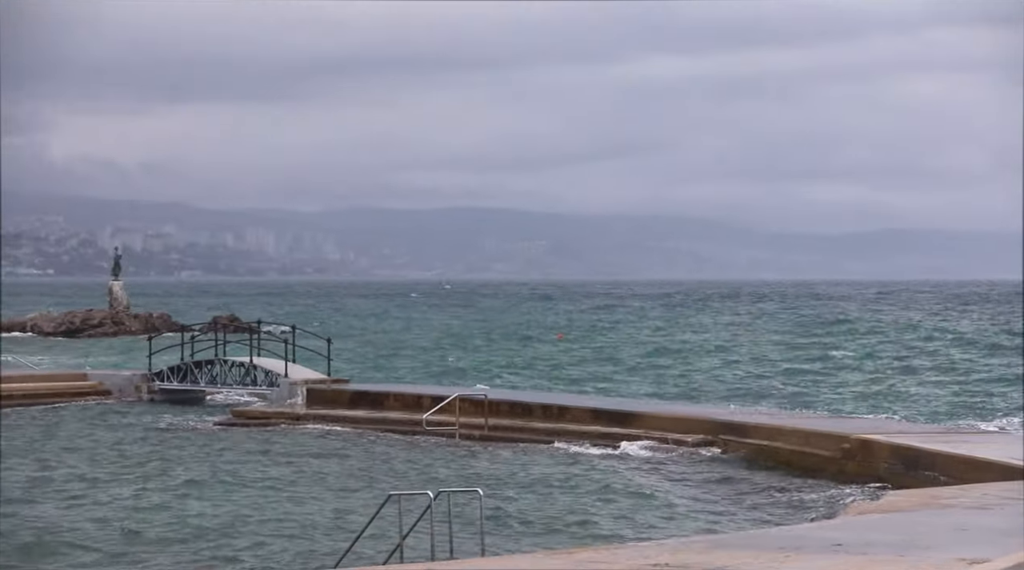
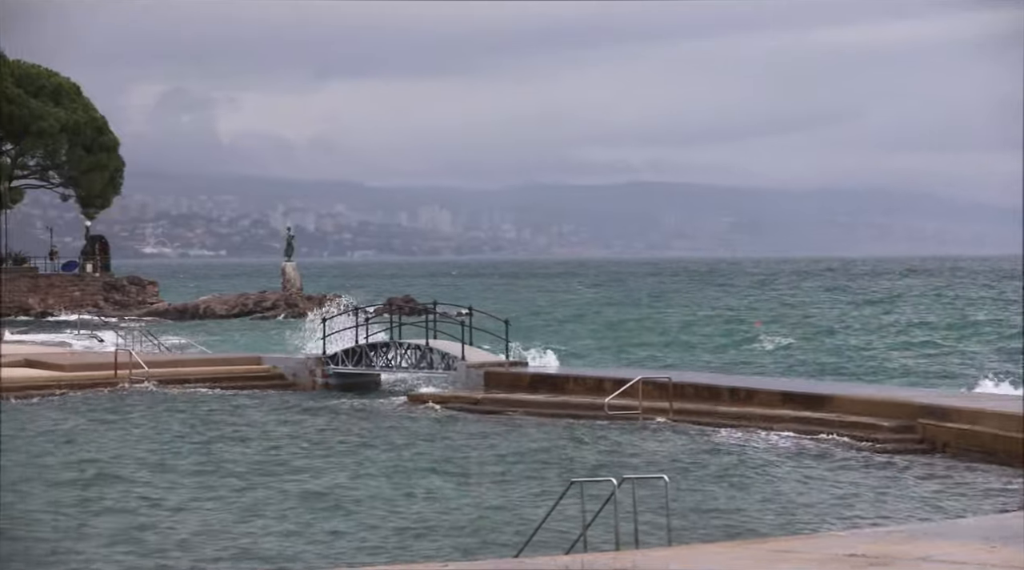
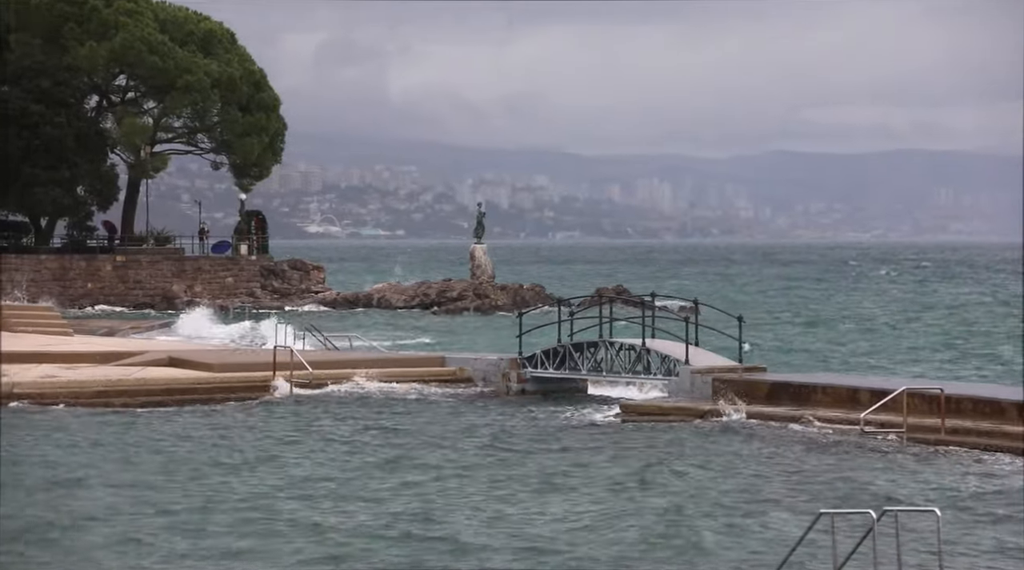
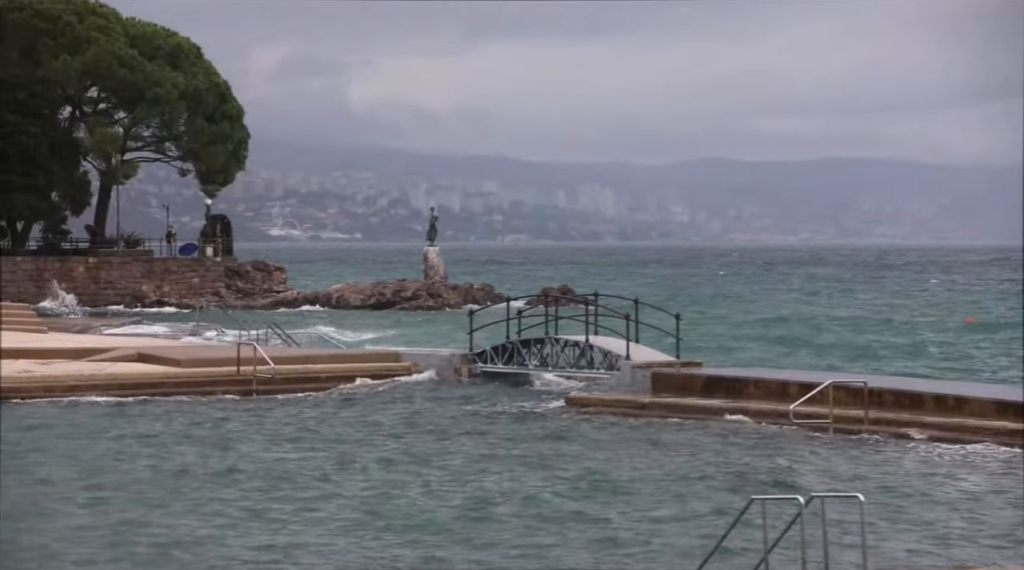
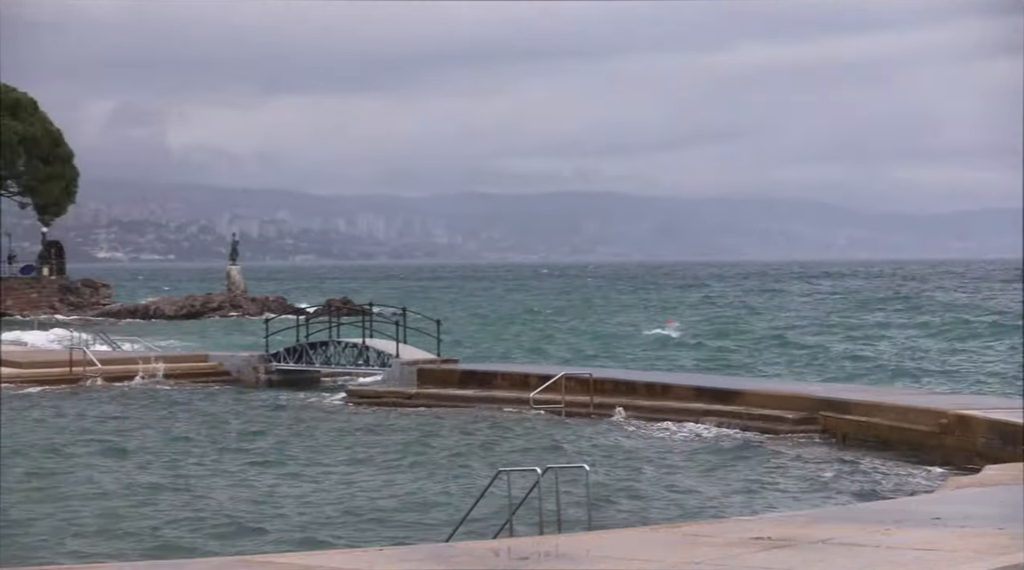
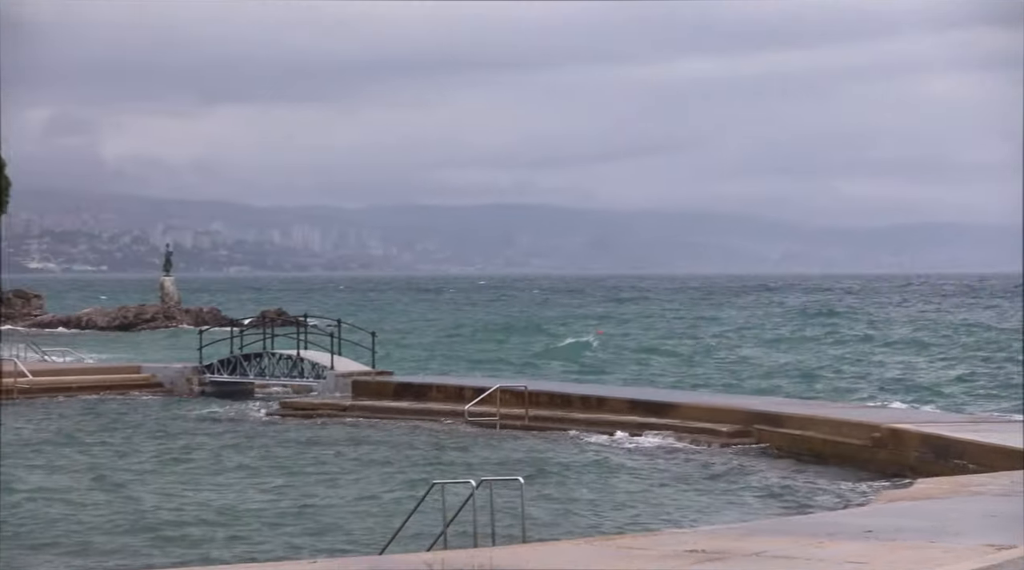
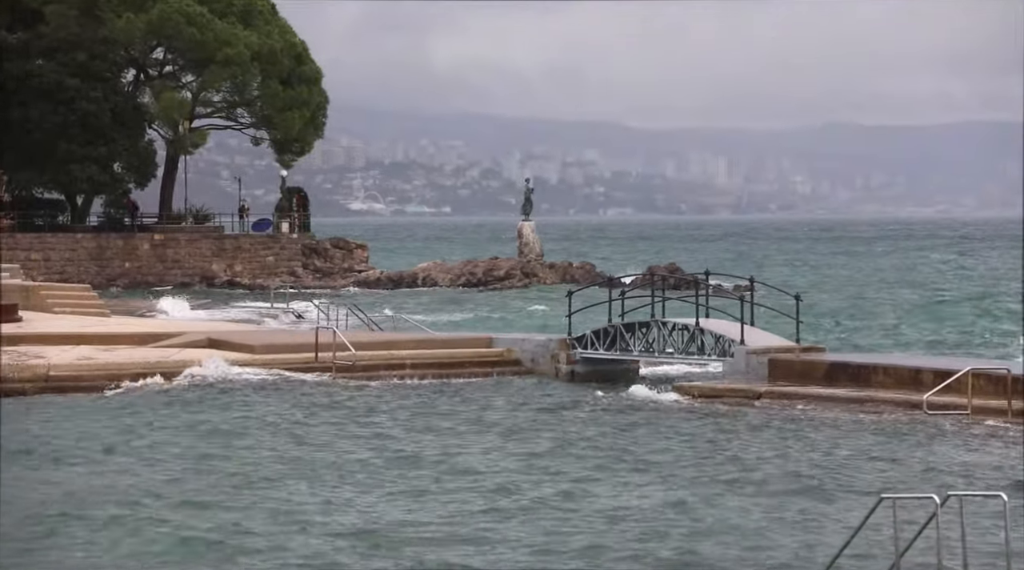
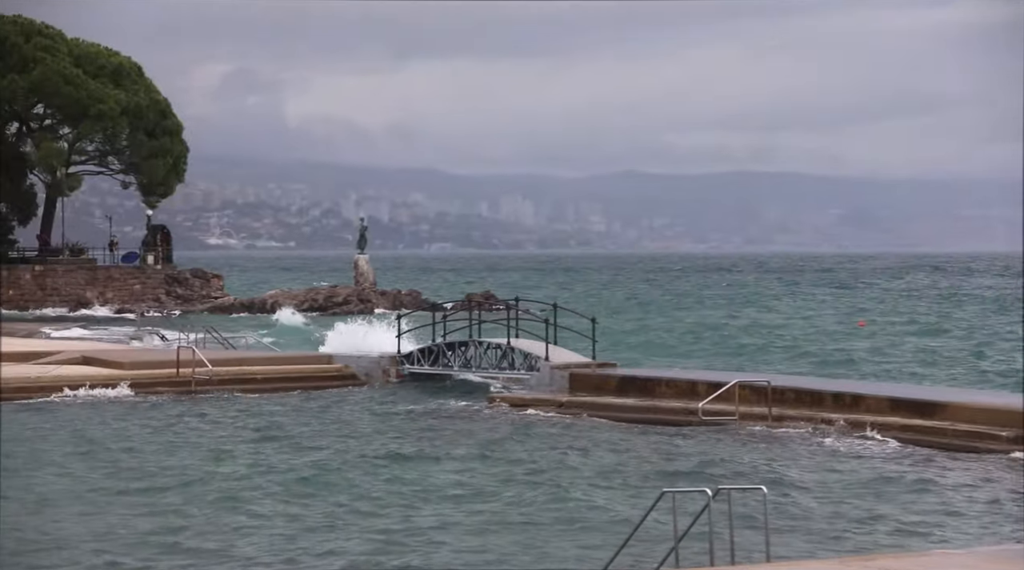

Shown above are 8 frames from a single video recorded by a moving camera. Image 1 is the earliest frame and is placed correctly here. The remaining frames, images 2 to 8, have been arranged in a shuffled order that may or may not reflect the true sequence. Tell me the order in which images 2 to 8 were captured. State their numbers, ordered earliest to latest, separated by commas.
6, 5, 2, 8, 4, 3, 7
